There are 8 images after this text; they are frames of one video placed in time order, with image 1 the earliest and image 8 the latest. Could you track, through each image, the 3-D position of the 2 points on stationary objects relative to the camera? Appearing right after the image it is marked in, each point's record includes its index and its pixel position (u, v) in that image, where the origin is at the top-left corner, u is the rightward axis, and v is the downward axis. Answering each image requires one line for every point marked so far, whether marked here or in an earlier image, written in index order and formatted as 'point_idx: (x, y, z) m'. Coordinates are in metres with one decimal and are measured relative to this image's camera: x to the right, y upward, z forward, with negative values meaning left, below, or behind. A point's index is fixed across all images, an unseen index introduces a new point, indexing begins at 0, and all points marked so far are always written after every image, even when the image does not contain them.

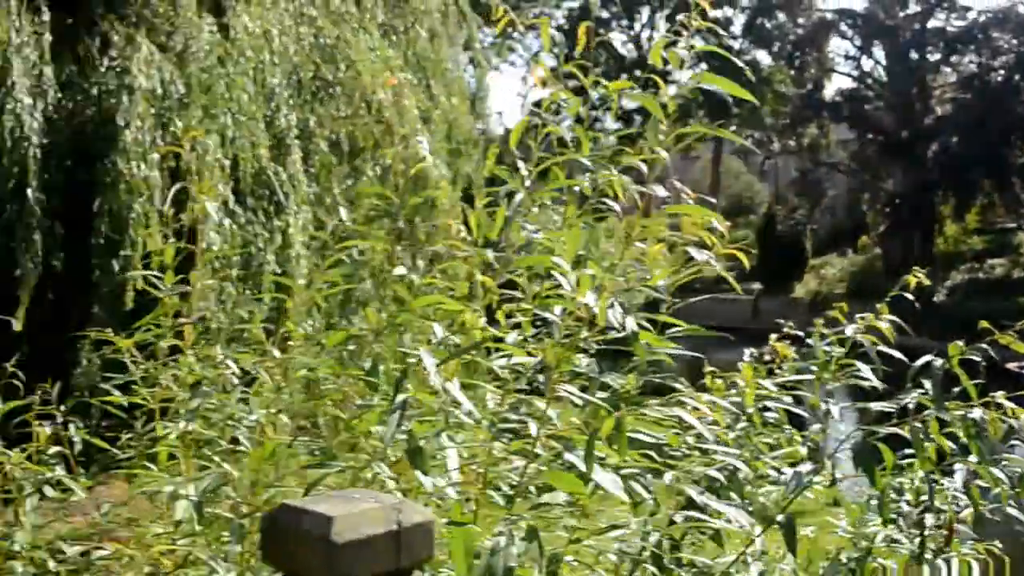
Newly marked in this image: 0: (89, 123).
0: (-1.0, +0.4, +3.6) m
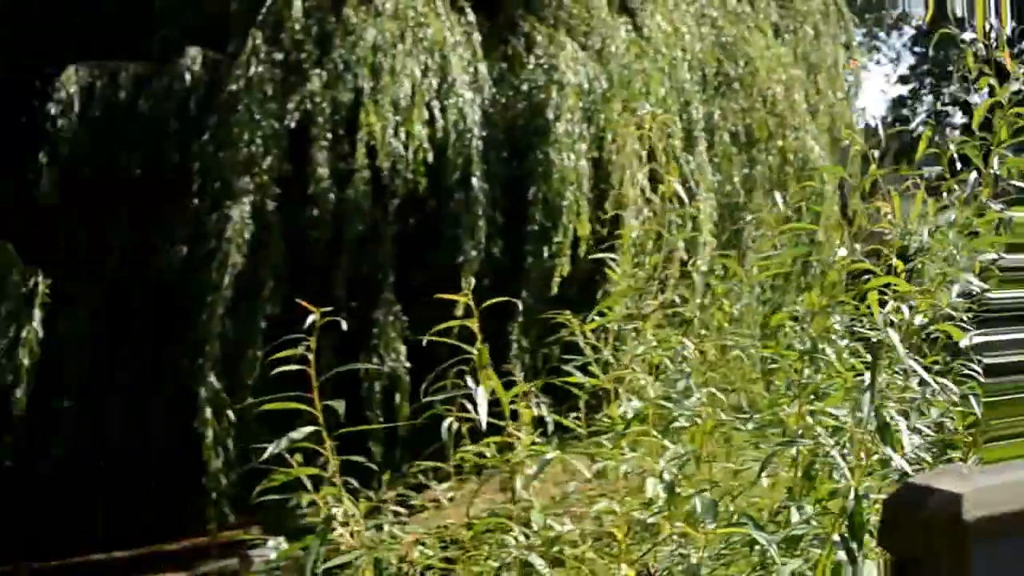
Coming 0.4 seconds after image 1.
0: (0.0, +0.4, +3.7) m
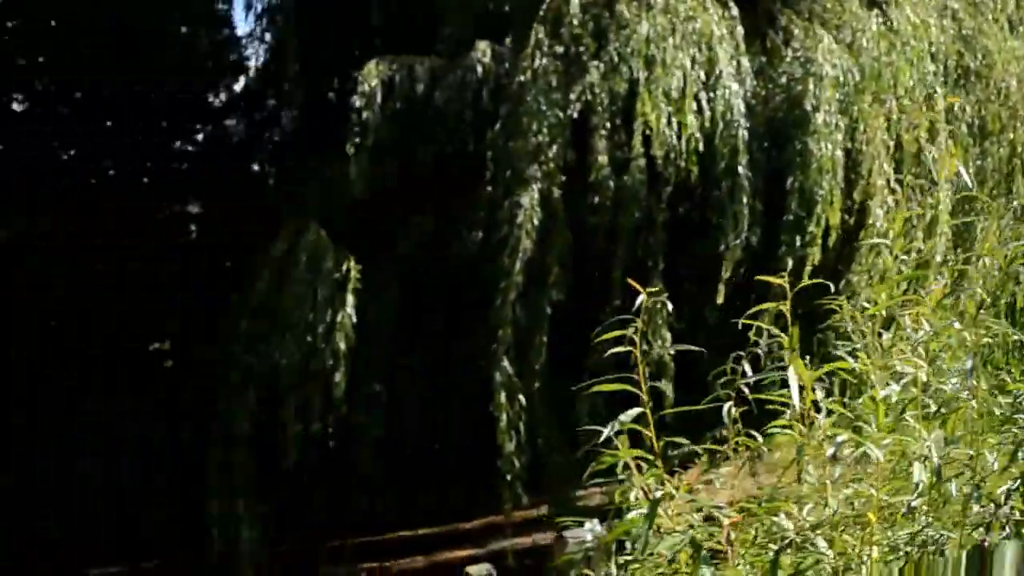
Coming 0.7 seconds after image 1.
0: (+0.7, +0.4, +3.8) m
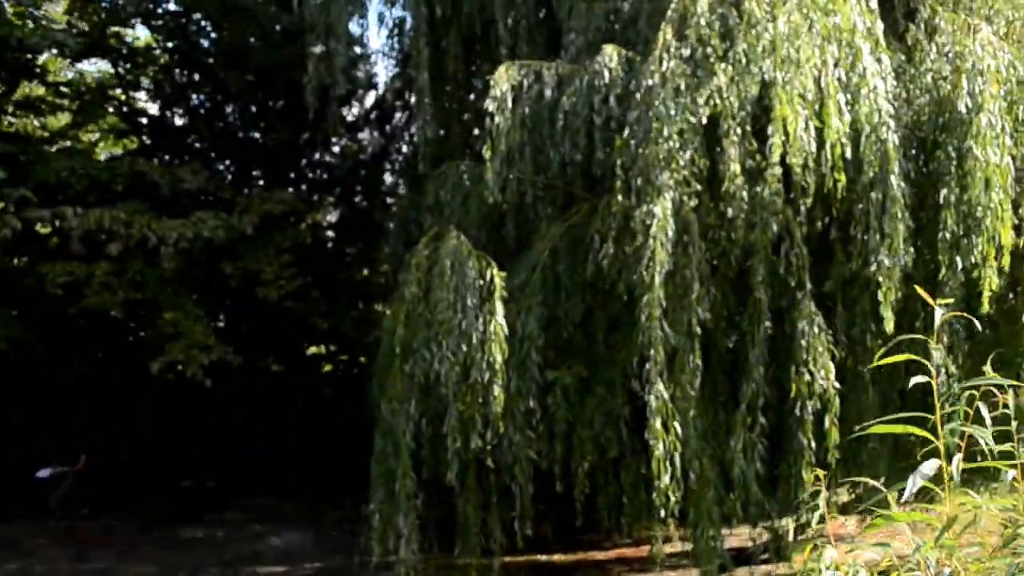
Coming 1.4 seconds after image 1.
0: (+1.0, +0.4, +3.6) m
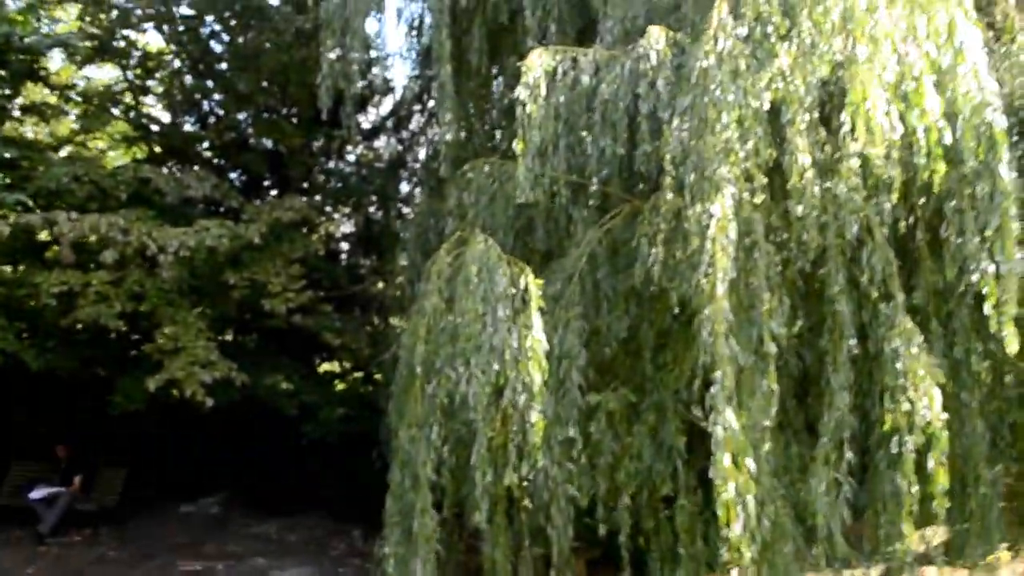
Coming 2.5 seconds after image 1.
0: (+1.0, +0.4, +3.1) m
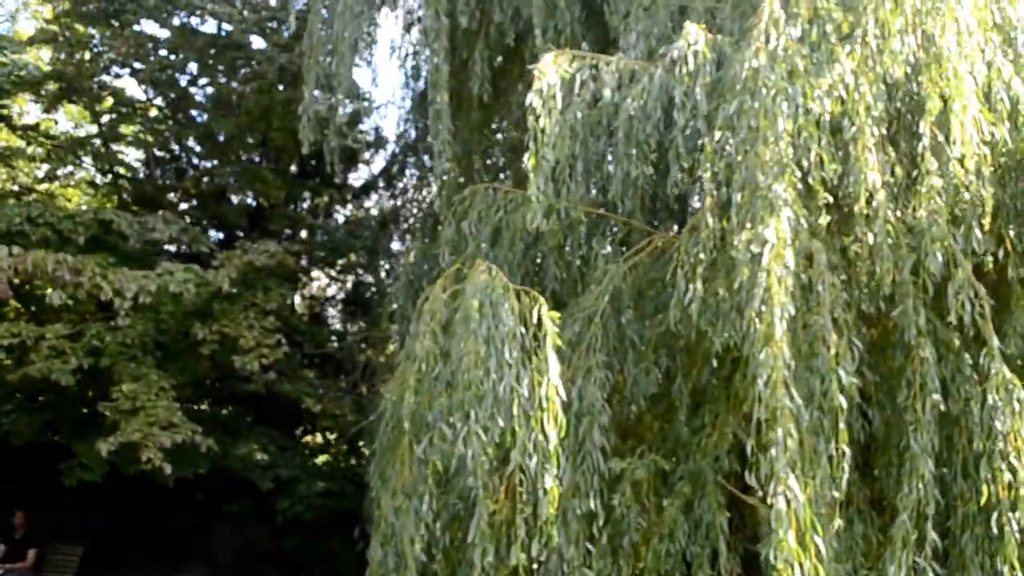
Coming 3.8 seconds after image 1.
0: (+1.1, +0.3, +2.7) m
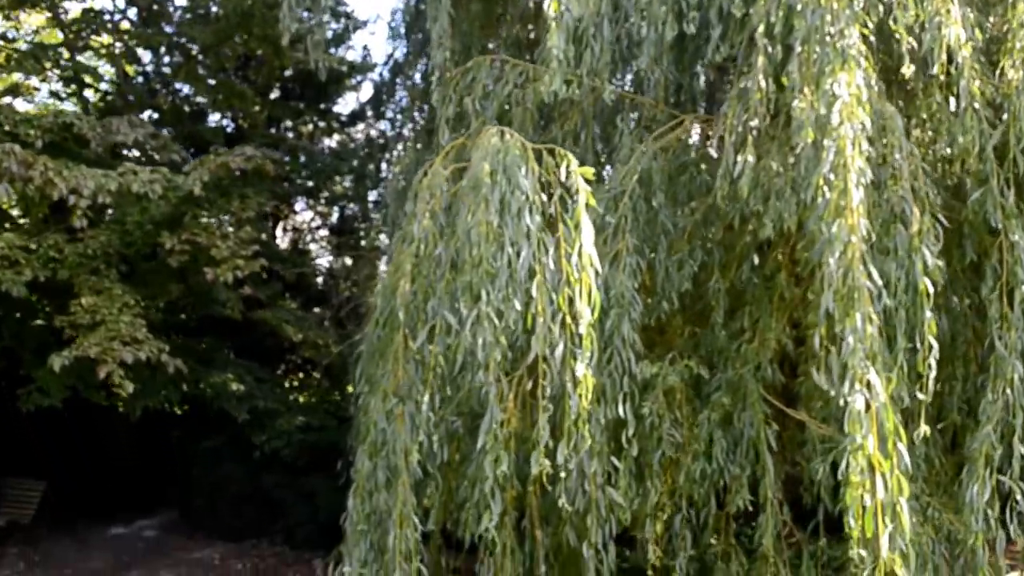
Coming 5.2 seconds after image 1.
0: (+1.1, +0.5, +2.3) m
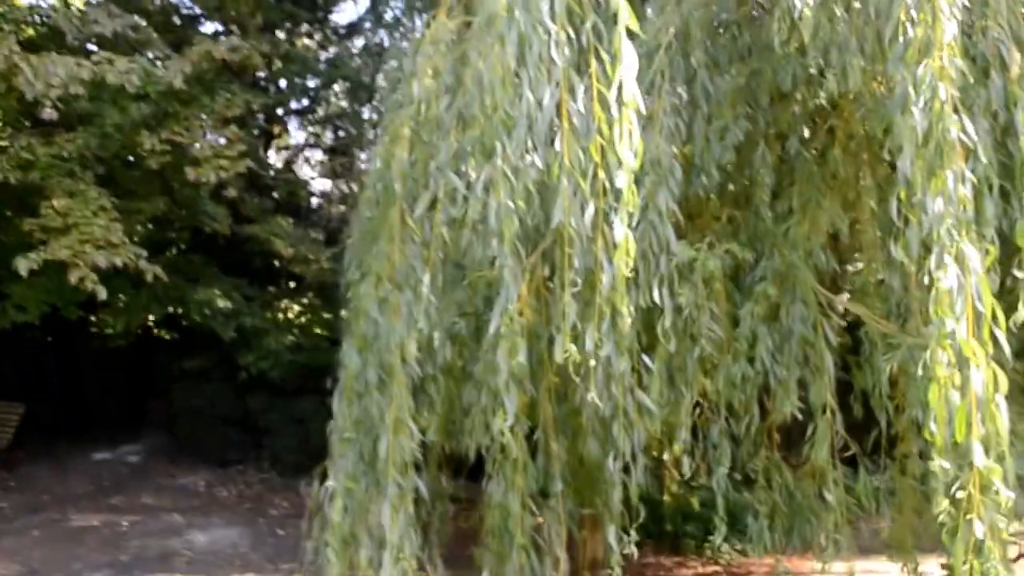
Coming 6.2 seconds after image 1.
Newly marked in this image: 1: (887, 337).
0: (+1.1, +0.6, +2.0) m
1: (+0.5, -0.1, +1.9) m
